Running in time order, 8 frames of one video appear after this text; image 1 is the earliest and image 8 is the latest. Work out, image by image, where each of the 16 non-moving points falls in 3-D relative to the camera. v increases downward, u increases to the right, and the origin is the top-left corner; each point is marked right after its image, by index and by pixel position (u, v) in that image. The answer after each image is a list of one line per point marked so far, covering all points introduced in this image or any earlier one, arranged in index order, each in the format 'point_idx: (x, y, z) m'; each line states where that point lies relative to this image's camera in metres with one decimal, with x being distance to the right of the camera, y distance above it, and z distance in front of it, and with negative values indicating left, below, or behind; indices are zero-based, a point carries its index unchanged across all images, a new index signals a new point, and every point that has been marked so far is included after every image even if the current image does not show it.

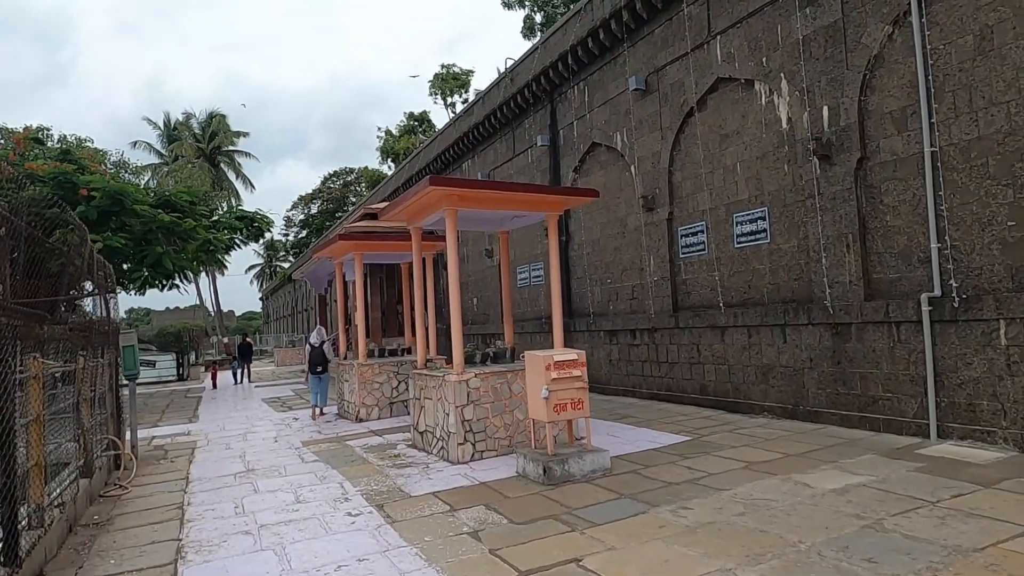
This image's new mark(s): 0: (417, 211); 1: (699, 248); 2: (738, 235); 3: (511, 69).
0: (-1.2, +1.0, +8.4) m
1: (+2.8, +0.6, +9.9) m
2: (+3.1, +0.7, +9.2) m
3: (0.0, +5.2, +15.8) m
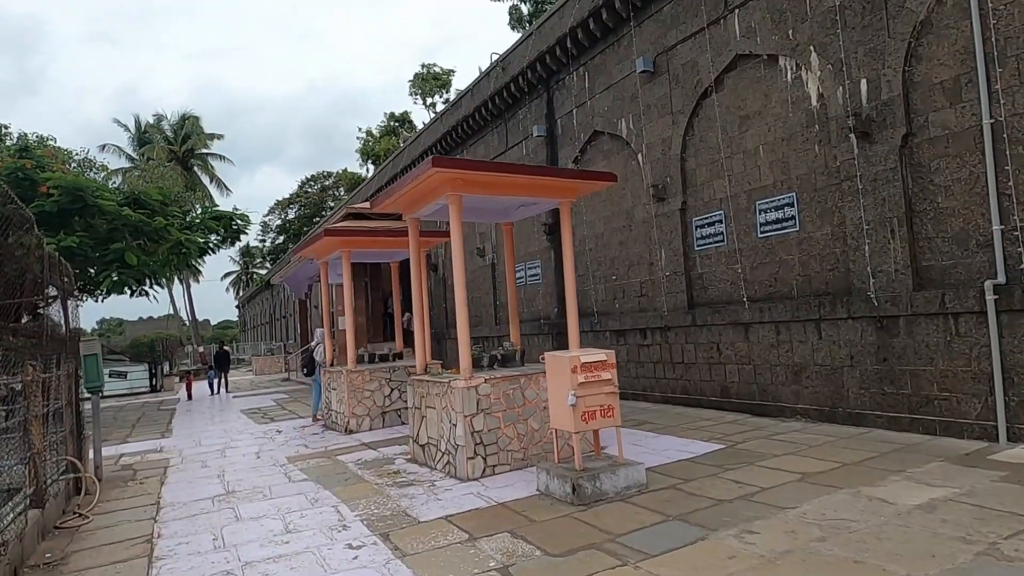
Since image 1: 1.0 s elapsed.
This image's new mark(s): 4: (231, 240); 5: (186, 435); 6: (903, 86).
0: (-1.1, +1.0, +7.6) m
1: (+2.8, +0.7, +9.2) m
2: (+3.2, +0.8, +8.5) m
3: (-0.2, +5.2, +15.0) m
4: (-7.6, +1.2, +17.8) m
5: (-5.8, -2.6, +11.7) m
6: (+4.0, +2.1, +6.7) m
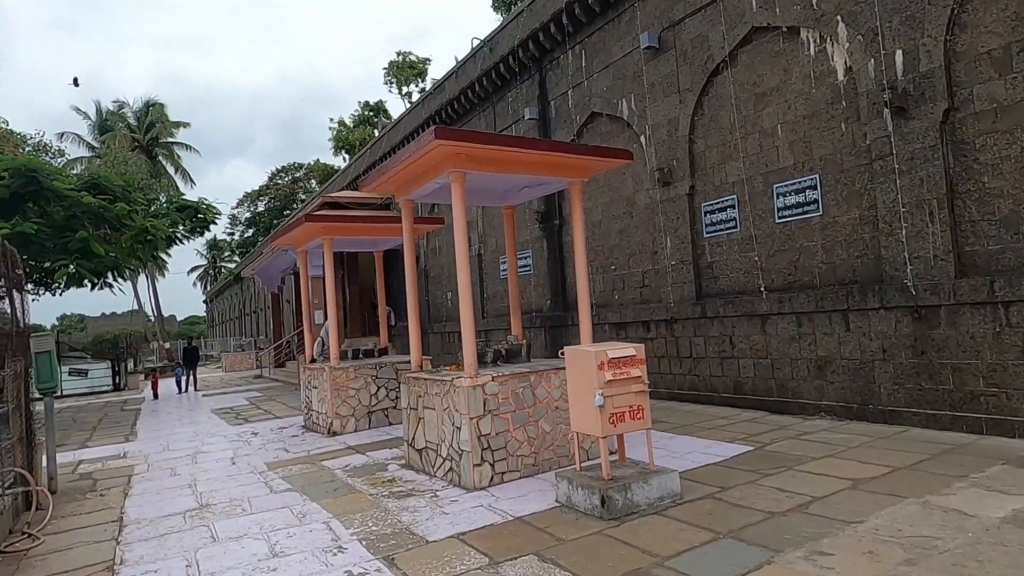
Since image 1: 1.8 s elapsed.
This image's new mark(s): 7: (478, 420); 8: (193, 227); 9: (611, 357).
0: (-1.0, +1.1, +6.9) m
1: (+2.8, +0.8, +8.7) m
2: (+3.2, +1.0, +8.0) m
3: (-0.5, +5.4, +14.3) m
4: (-7.9, +1.4, +16.8) m
5: (-5.9, -2.5, +10.8) m
6: (+4.1, +2.2, +6.2) m
7: (-0.3, -1.2, +5.9) m
8: (-8.0, +1.5, +16.6) m
9: (+0.7, -0.5, +5.0) m
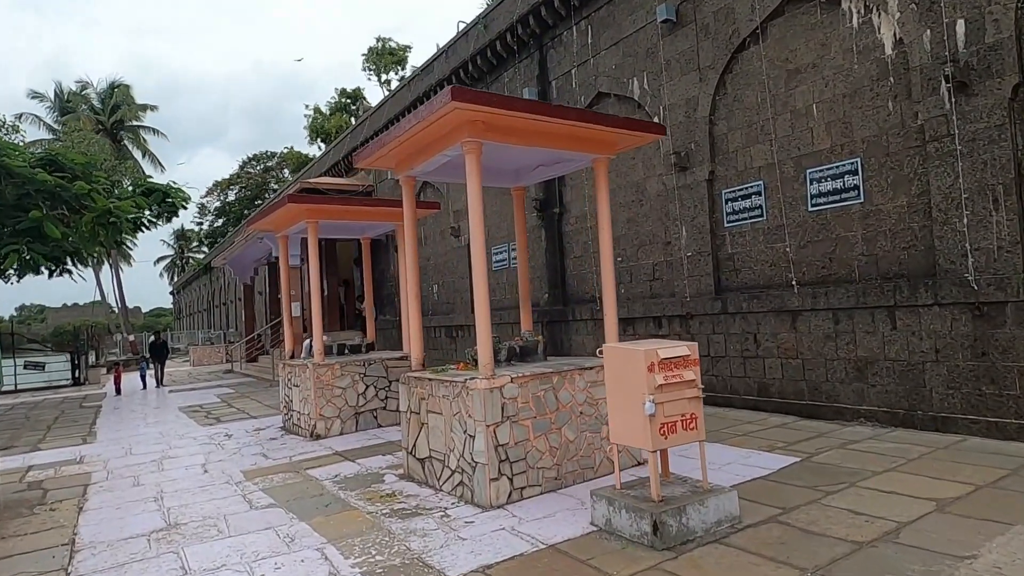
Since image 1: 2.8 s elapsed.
0: (-0.9, +1.2, +6.0) m
1: (+2.9, +0.9, +8.0) m
2: (+3.3, +1.0, +7.3) m
3: (-0.6, +5.6, +13.5) m
4: (-8.2, +1.7, +15.7) m
5: (-5.9, -2.3, +9.8) m
6: (+4.3, +2.2, +5.6) m
7: (-0.1, -1.1, +5.1) m
8: (-8.2, +1.7, +15.4) m
9: (+1.0, -0.4, +4.2) m
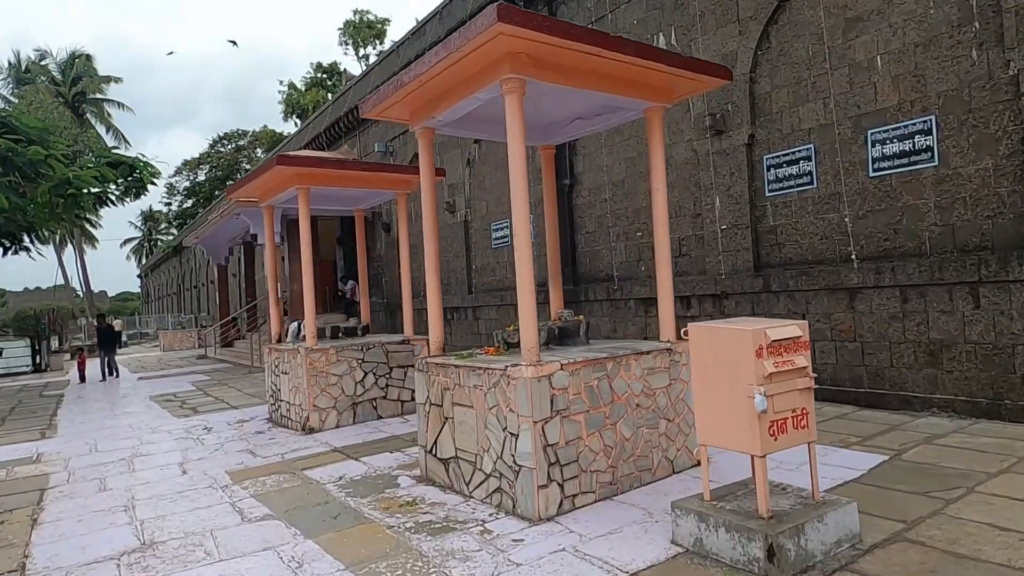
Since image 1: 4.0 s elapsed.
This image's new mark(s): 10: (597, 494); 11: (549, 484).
0: (-0.6, +1.5, +5.1) m
1: (+3.1, +1.2, +7.2) m
2: (+3.6, +1.3, +6.5) m
3: (-0.6, +6.0, +12.4) m
4: (-8.2, +2.2, +14.4) m
5: (-5.8, -1.9, +8.8) m
6: (+4.6, +2.4, +4.8) m
7: (+0.2, -0.9, +4.3) m
8: (-8.3, +2.2, +14.2) m
9: (+1.3, -0.3, +3.4) m
10: (+0.6, -1.4, +4.5) m
11: (+0.2, -1.3, +4.2) m
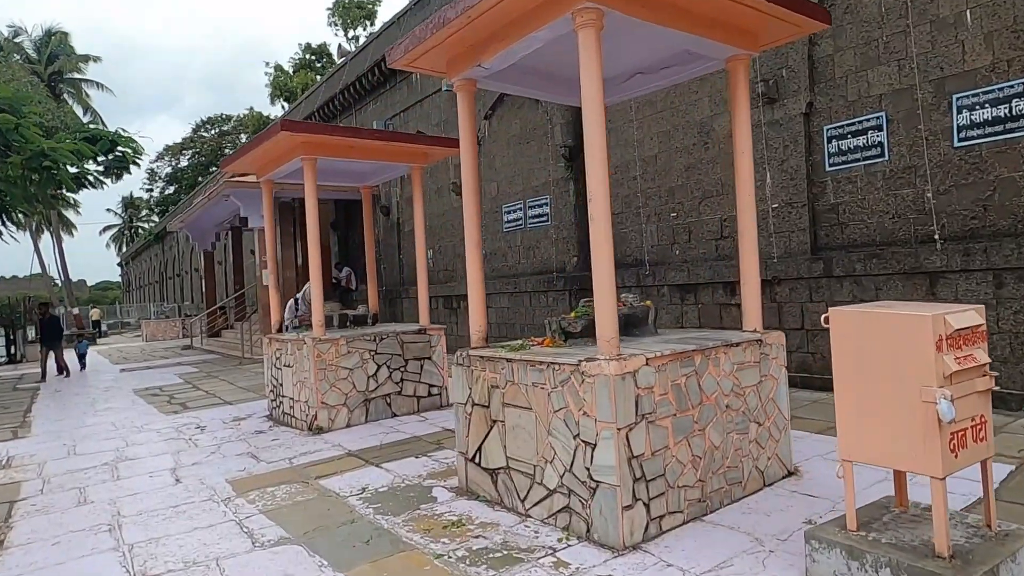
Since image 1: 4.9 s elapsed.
0: (-0.2, +1.6, +4.3) m
1: (+3.5, +1.3, +6.5) m
2: (+4.0, +1.4, +5.8) m
3: (-0.3, +6.2, +11.5) m
4: (-8.0, +2.4, +13.4) m
5: (-5.5, -1.7, +7.9) m
6: (+5.0, +2.5, +4.1) m
7: (+0.6, -0.8, +3.5) m
8: (-8.1, +2.5, +13.2) m
9: (+1.8, -0.2, +2.6) m
10: (+1.0, -1.3, +3.7) m
11: (+0.6, -1.1, +3.5) m
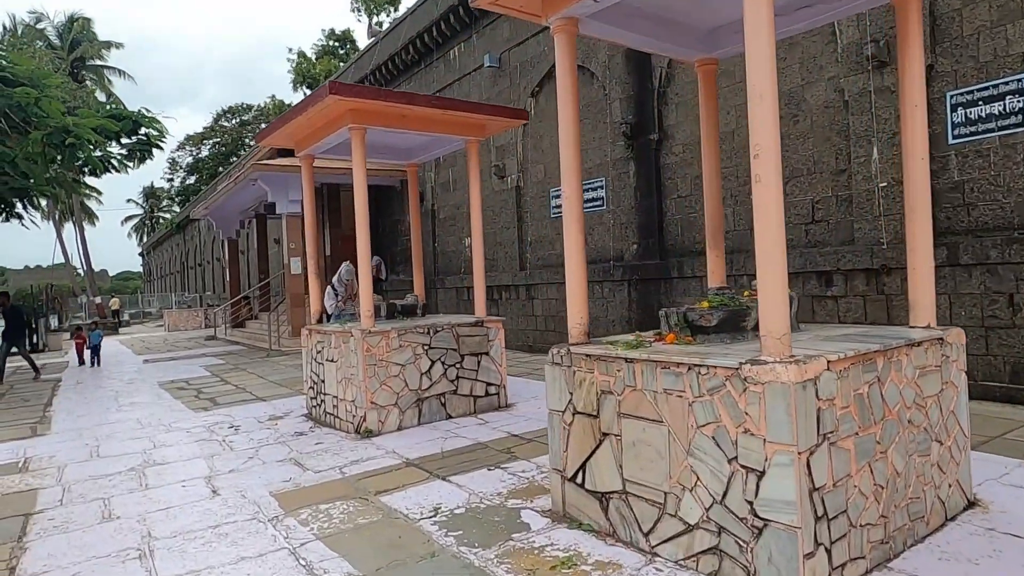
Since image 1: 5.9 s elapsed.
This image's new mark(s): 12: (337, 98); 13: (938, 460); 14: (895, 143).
0: (+0.5, +1.7, +3.4) m
1: (+4.2, +1.4, +5.6) m
2: (+4.6, +1.5, +4.9) m
3: (+0.5, +6.4, +10.7) m
4: (-7.2, +2.7, +12.8) m
5: (-4.8, -1.6, +7.2) m
6: (+5.6, +2.6, +3.2) m
7: (+1.2, -0.7, +2.7) m
8: (-7.2, +2.7, +12.5) m
9: (+2.3, -0.1, +1.8) m
10: (+1.6, -1.2, +2.9) m
11: (+1.2, -1.1, +2.7) m
12: (-1.6, +1.7, +5.8) m
13: (+2.1, -0.9, +3.3) m
14: (+3.6, +1.4, +6.3) m
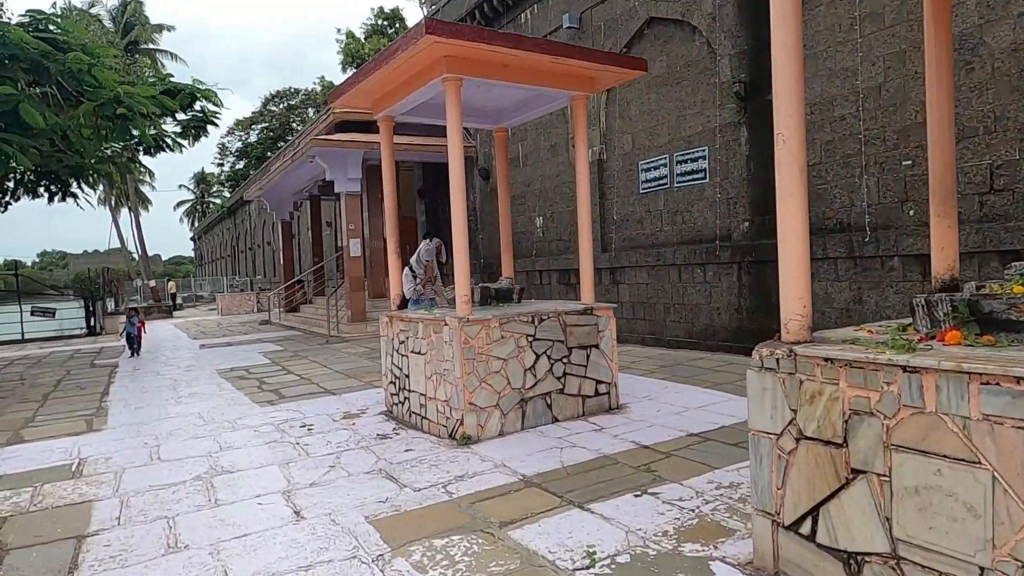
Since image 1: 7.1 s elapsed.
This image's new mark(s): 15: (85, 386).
0: (+1.3, +1.8, +2.4) m
1: (+5.1, +1.5, +4.3) m
2: (+5.5, +1.6, +3.6) m
3: (+1.8, +6.6, +9.5) m
4: (-5.8, +3.0, +12.1) m
5: (-3.7, -1.4, +6.5) m
6: (+6.4, +2.6, +1.8) m
7: (+2.0, -0.6, +1.6) m
8: (-5.8, +3.1, +11.9) m
9: (+3.0, -0.1, +0.6) m
10: (+2.3, -1.1, +1.8) m
11: (+2.0, -1.0, +1.6) m
12: (-0.6, +1.8, +4.9) m
13: (+2.9, -0.8, +2.2) m
14: (+4.6, +1.5, +5.0) m
15: (-6.0, -1.4, +9.3) m
